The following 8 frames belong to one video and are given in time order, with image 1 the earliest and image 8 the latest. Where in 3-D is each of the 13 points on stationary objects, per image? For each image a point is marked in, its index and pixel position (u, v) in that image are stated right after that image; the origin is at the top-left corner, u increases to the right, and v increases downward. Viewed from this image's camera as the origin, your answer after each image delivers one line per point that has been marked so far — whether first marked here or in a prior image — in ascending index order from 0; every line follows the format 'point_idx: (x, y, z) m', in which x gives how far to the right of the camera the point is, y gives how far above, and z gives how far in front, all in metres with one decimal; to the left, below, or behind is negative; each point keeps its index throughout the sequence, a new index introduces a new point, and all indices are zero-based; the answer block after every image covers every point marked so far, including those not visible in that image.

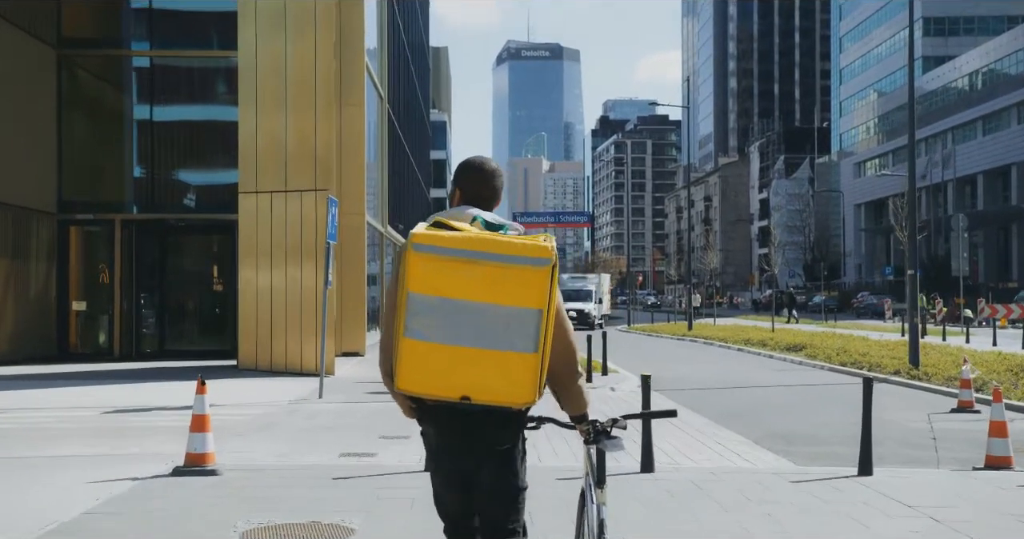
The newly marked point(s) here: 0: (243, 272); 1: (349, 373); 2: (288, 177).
0: (-5.0, -0.1, +18.4) m
1: (-3.1, -2.0, +18.6) m
2: (-4.1, +1.7, +18.2) m
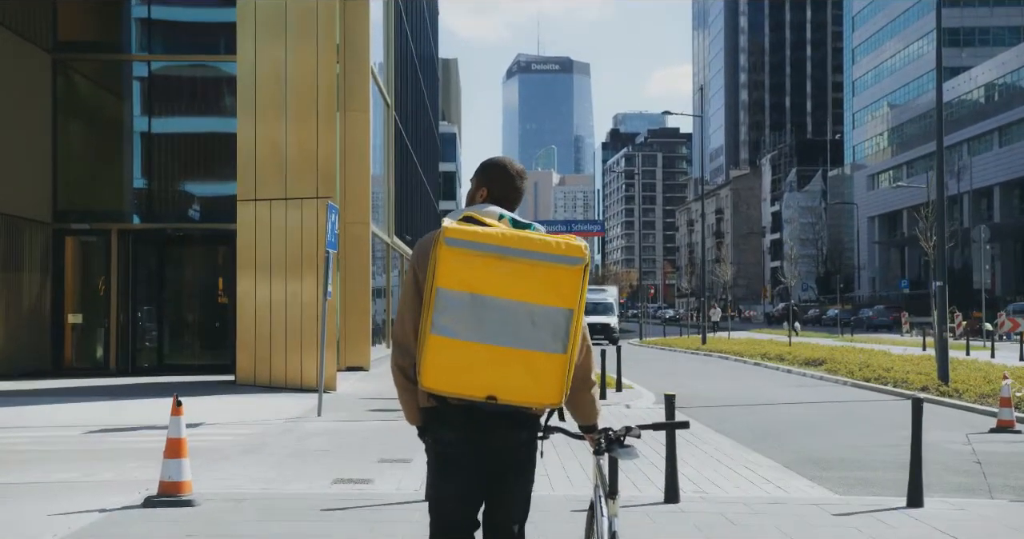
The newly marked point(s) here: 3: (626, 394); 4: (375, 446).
0: (-4.8, -0.3, +17.6) m
1: (-3.0, -2.2, +17.8) m
2: (-4.0, +1.5, +17.5) m
3: (+1.9, -2.1, +16.9) m
4: (-1.5, -1.9, +10.5) m
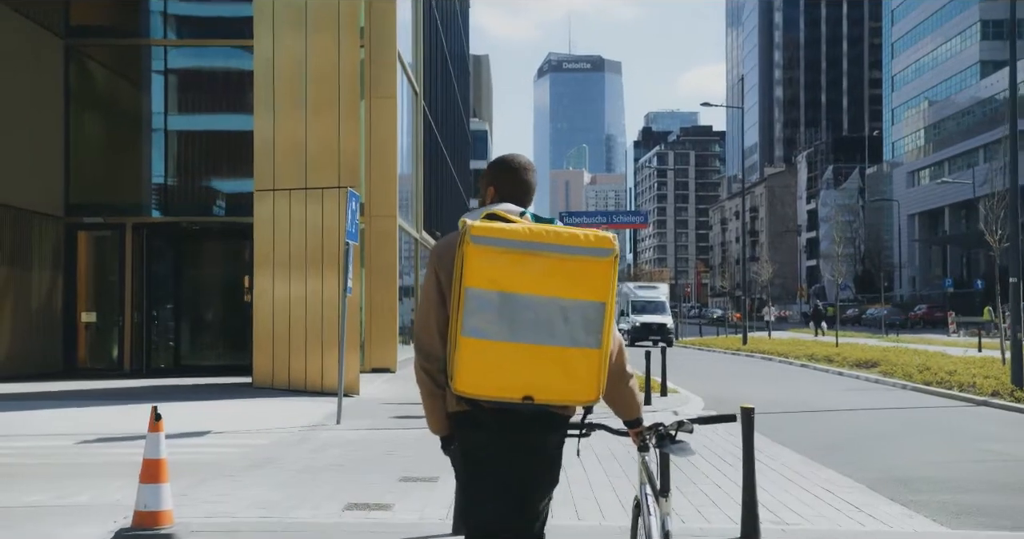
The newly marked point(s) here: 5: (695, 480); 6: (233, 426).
0: (-4.2, -0.2, +16.5) m
1: (-2.4, -2.1, +16.7) m
2: (-3.4, +1.6, +16.4) m
3: (+2.5, -2.1, +15.6) m
4: (-1.1, -1.8, +9.3) m
5: (+1.6, -1.9, +8.6) m
6: (-3.3, -1.9, +11.8) m
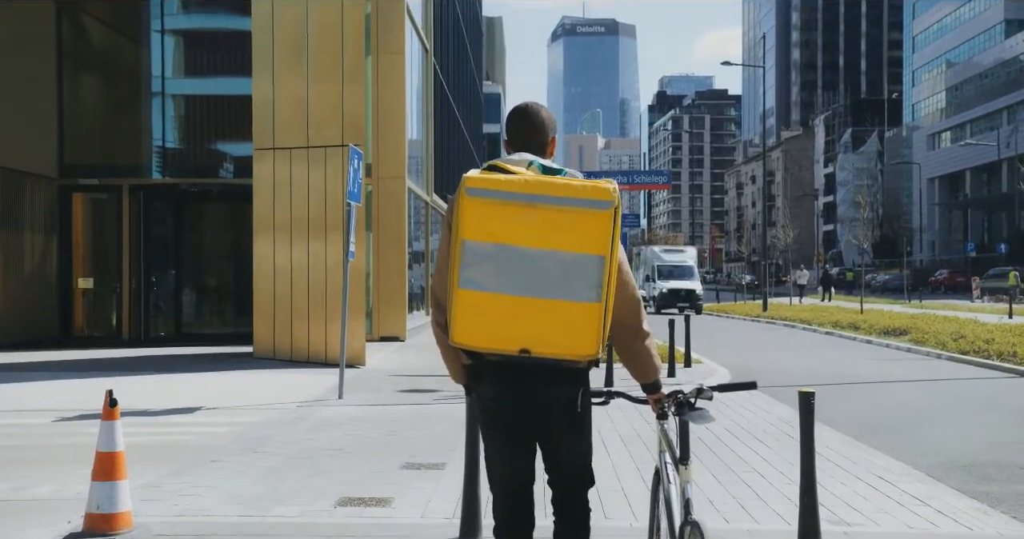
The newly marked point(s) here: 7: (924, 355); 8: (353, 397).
0: (-4.0, +0.4, +15.6) m
1: (-2.1, -1.5, +15.8) m
2: (-3.1, +2.1, +15.4) m
3: (+2.7, -1.5, +14.7) m
4: (-0.9, -1.5, +8.4) m
5: (+1.7, -1.6, +7.7) m
6: (-3.1, -1.5, +11.0) m
7: (+8.1, -1.7, +19.4) m
8: (-1.8, -1.5, +11.5) m
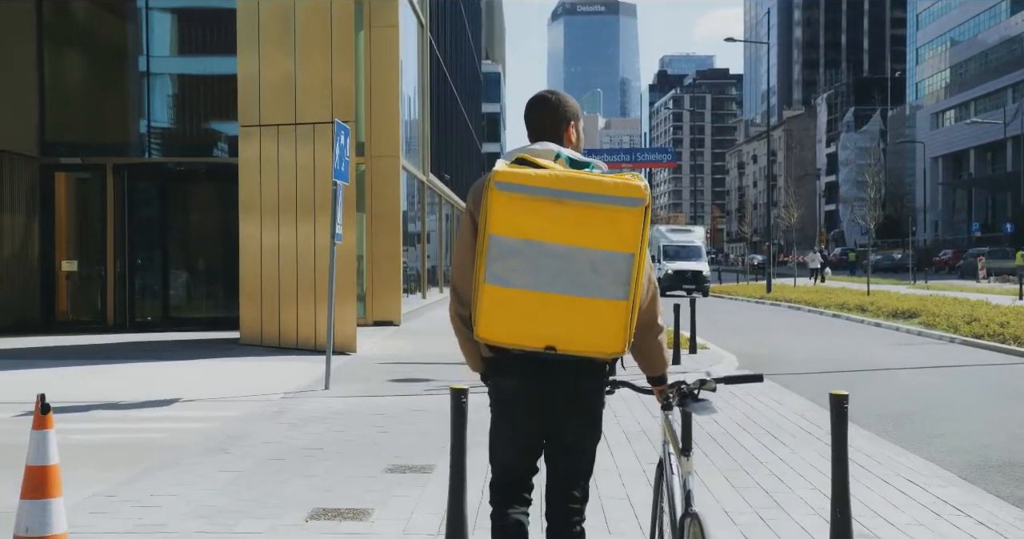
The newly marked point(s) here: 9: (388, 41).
0: (-4.0, +0.6, +15.0) m
1: (-2.2, -1.2, +15.2) m
2: (-3.2, +2.4, +14.7) m
3: (+2.7, -1.3, +14.1) m
4: (-1.0, -1.3, +7.8) m
5: (+1.7, -1.5, +7.1) m
6: (-3.2, -1.3, +10.4) m
7: (+8.1, -1.3, +18.8) m
8: (-1.9, -1.3, +10.8) m
9: (-2.5, +4.5, +19.8) m
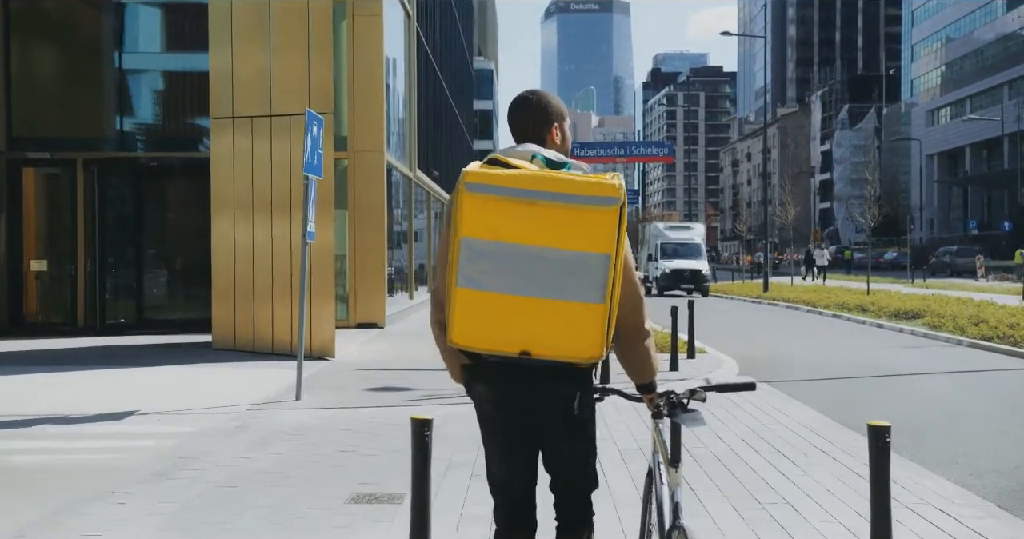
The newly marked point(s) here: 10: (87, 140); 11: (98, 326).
0: (-4.2, +0.6, +14.1) m
1: (-2.3, -1.2, +14.4) m
2: (-3.3, +2.4, +13.9) m
3: (+2.5, -1.3, +13.3) m
4: (-1.1, -1.4, +7.0) m
5: (+1.6, -1.5, +6.3) m
6: (-3.3, -1.3, +9.6) m
7: (+7.9, -1.3, +18.1) m
8: (-2.0, -1.3, +10.0) m
9: (-2.7, +4.6, +19.0) m
10: (-8.0, +2.4, +18.5) m
11: (-7.7, -1.0, +18.6) m
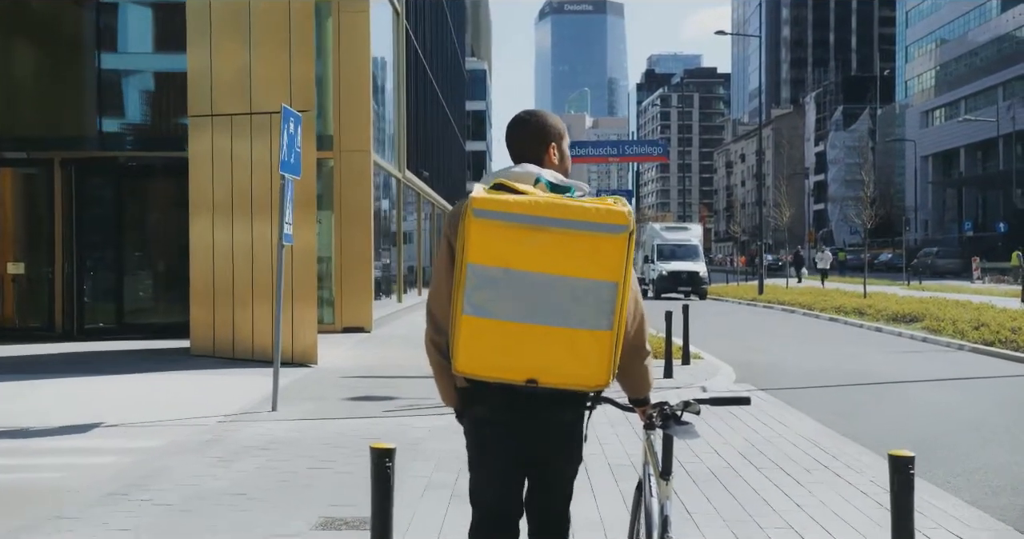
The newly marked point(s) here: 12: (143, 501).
0: (-4.3, +0.6, +13.7) m
1: (-2.5, -1.3, +13.9) m
2: (-3.5, +2.3, +13.4) m
3: (+2.4, -1.3, +12.9) m
4: (-1.2, -1.4, +6.5) m
5: (+1.5, -1.5, +5.8) m
6: (-3.4, -1.3, +9.1) m
7: (+7.7, -1.3, +17.7) m
8: (-2.1, -1.3, +9.6) m
9: (-2.9, +4.5, +18.5) m
10: (-8.2, +2.4, +18.0) m
11: (-7.9, -1.1, +18.1) m
12: (-2.2, -1.4, +6.0) m
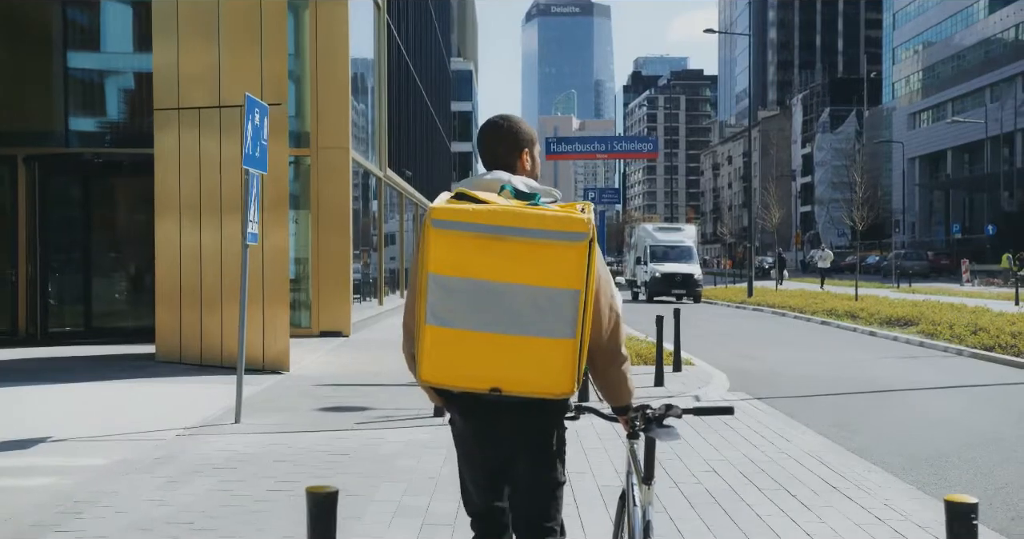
0: (-4.5, +0.6, +13.0) m
1: (-2.7, -1.3, +13.2) m
2: (-3.7, +2.3, +12.7) m
3: (+2.2, -1.3, +12.3) m
4: (-1.3, -1.4, +5.9) m
5: (+1.3, -1.5, +5.2) m
6: (-3.6, -1.4, +8.4) m
7: (+7.4, -1.4, +17.1) m
8: (-2.3, -1.4, +8.9) m
9: (-3.2, +4.5, +17.9) m
10: (-8.5, +2.4, +17.2) m
11: (-8.2, -1.1, +17.3) m
12: (-2.4, -1.4, +5.3) m
